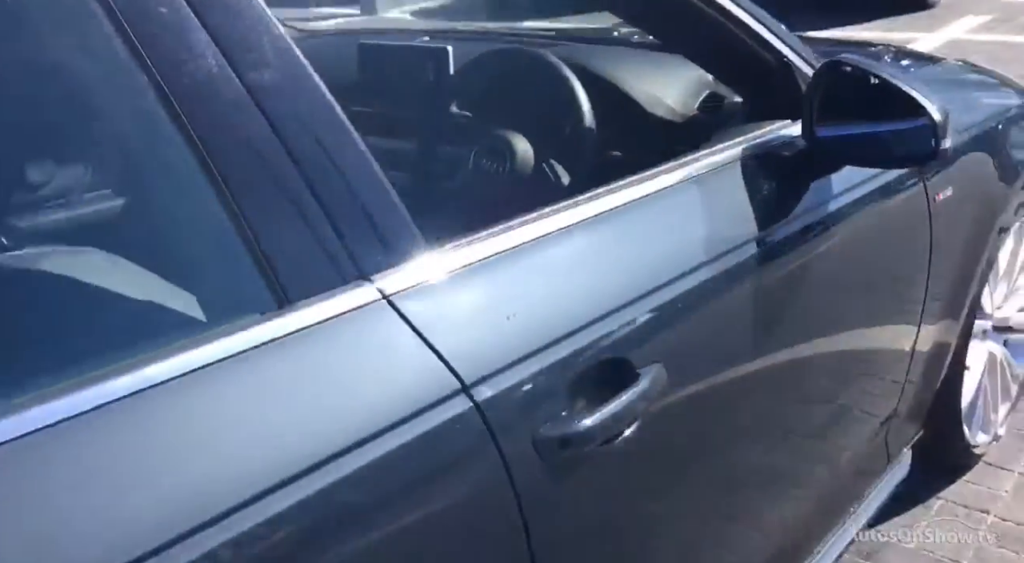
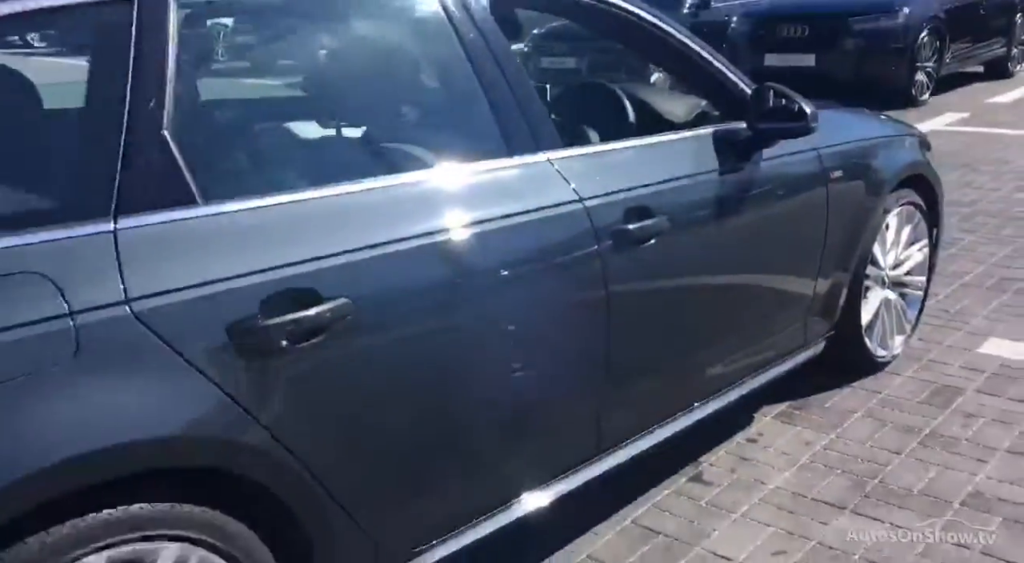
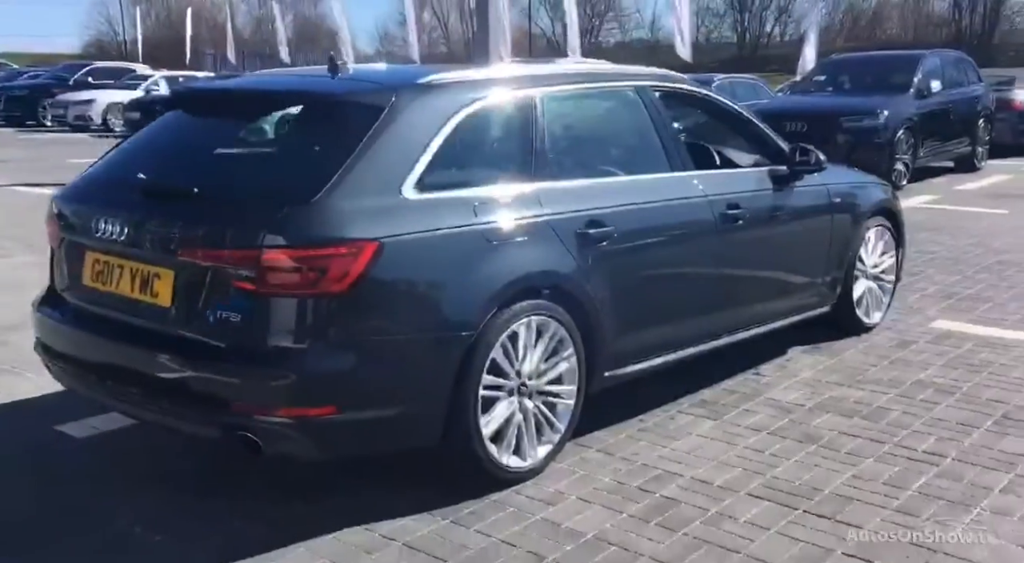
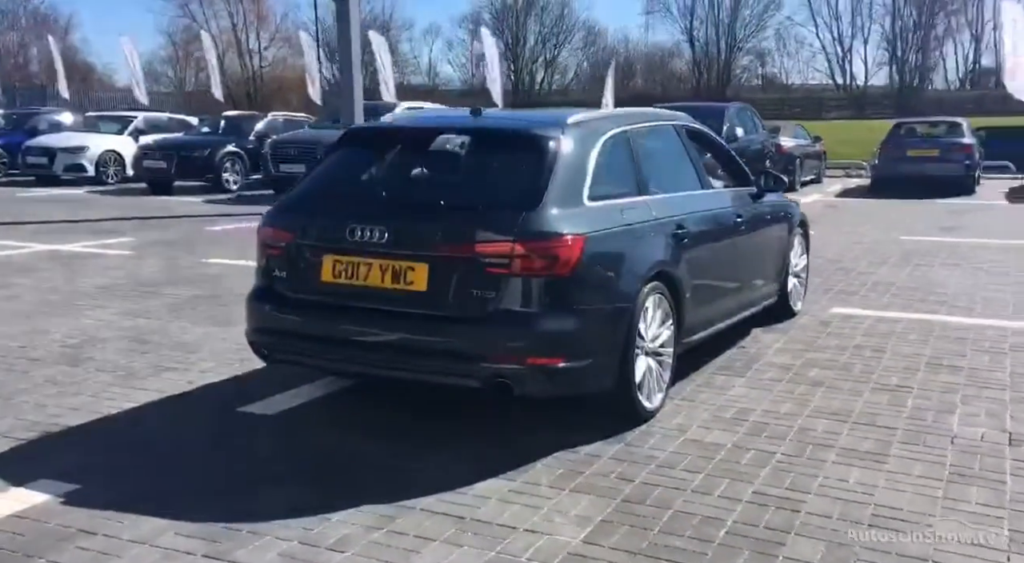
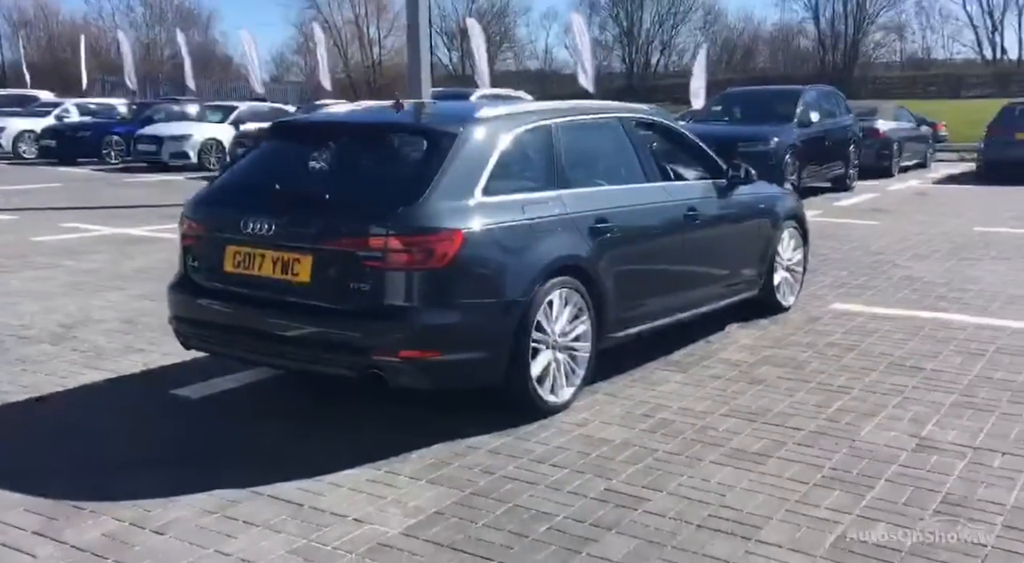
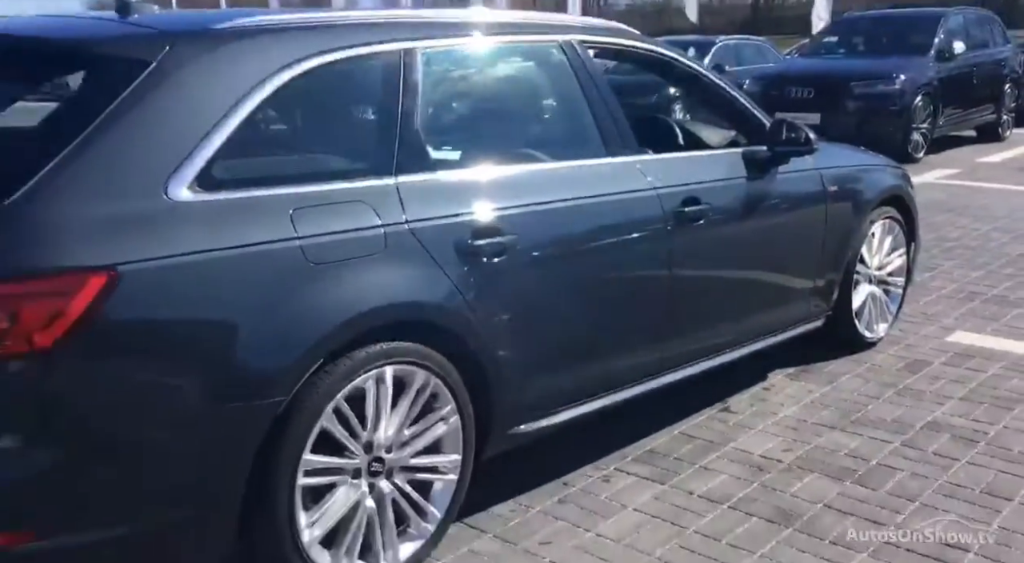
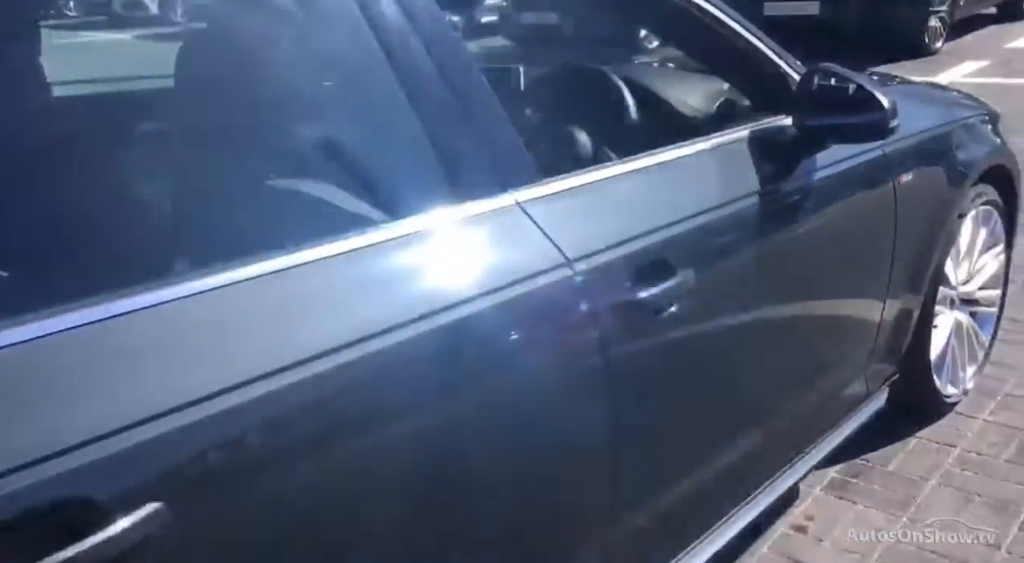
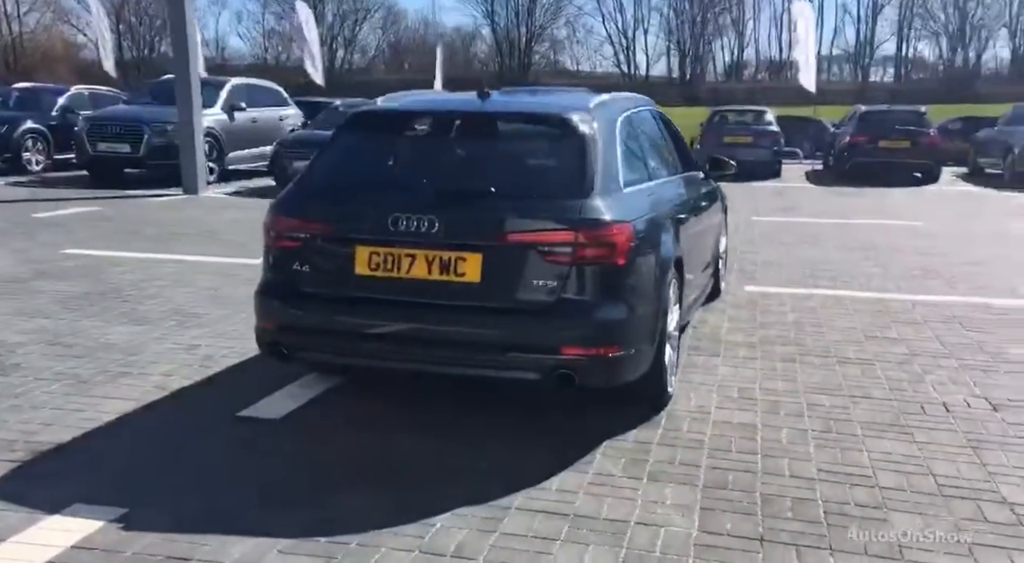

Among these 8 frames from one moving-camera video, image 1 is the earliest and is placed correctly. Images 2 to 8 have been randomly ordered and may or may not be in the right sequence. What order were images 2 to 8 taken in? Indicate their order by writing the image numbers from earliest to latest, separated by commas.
7, 2, 6, 3, 5, 4, 8
